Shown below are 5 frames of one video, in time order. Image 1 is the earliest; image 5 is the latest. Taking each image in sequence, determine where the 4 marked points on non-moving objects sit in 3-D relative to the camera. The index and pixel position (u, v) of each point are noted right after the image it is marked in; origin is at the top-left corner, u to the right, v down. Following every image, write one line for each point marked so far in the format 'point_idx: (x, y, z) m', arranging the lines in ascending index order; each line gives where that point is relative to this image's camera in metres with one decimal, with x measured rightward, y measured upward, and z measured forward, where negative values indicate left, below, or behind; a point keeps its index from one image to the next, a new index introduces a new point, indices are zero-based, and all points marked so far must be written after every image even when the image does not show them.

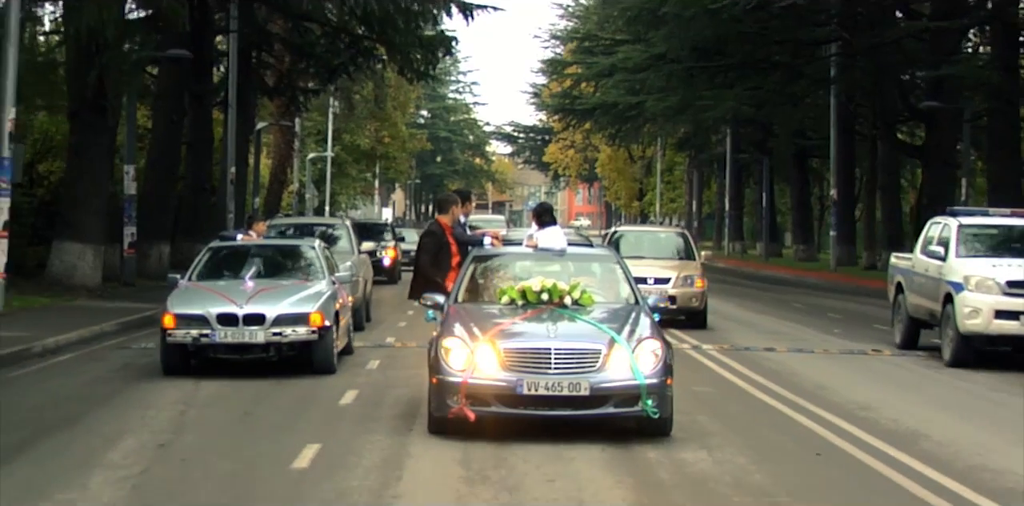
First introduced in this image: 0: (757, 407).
0: (+2.1, -1.4, +12.5) m
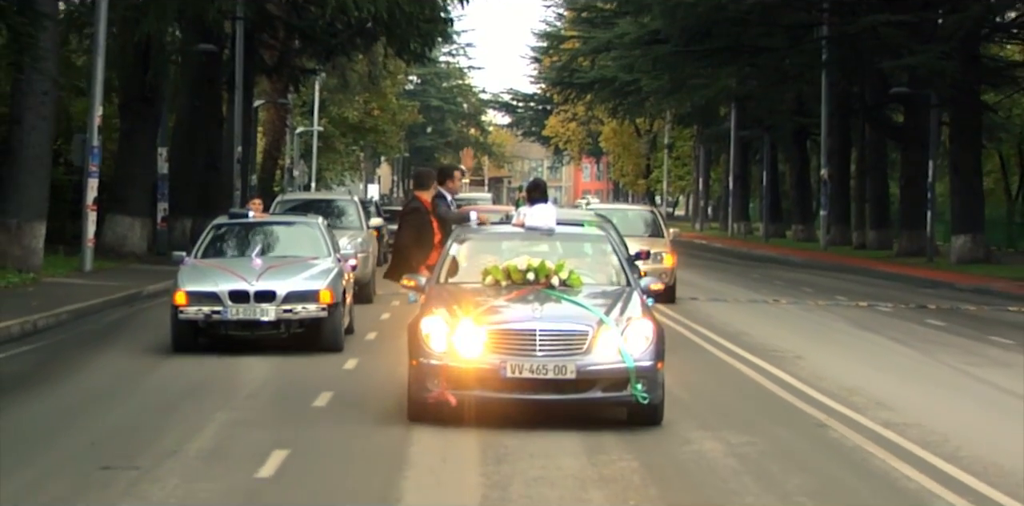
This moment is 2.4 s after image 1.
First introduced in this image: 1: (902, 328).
0: (+2.1, -1.2, +12.2) m
1: (+5.4, -1.1, +19.7) m
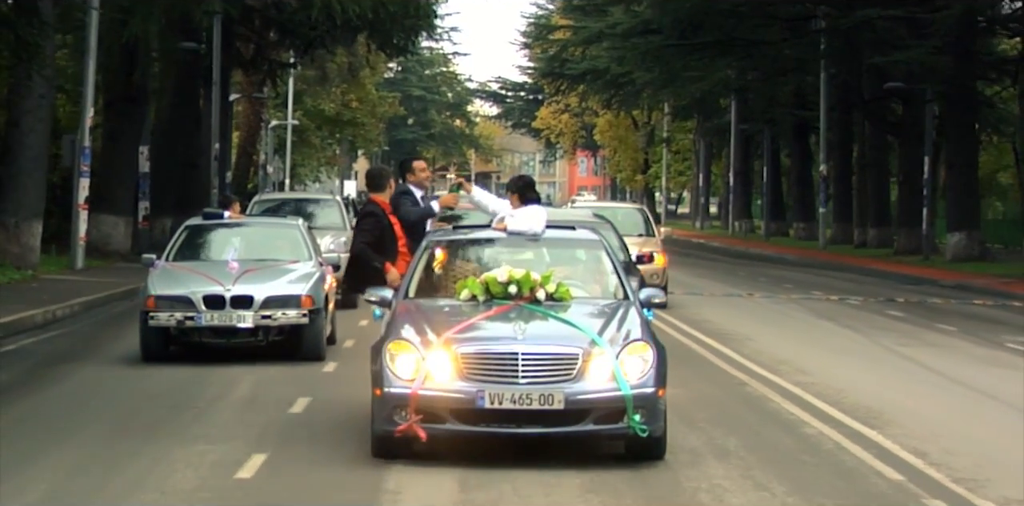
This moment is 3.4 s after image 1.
0: (+1.9, -1.2, +10.9) m
1: (+5.3, -1.1, +18.4) m
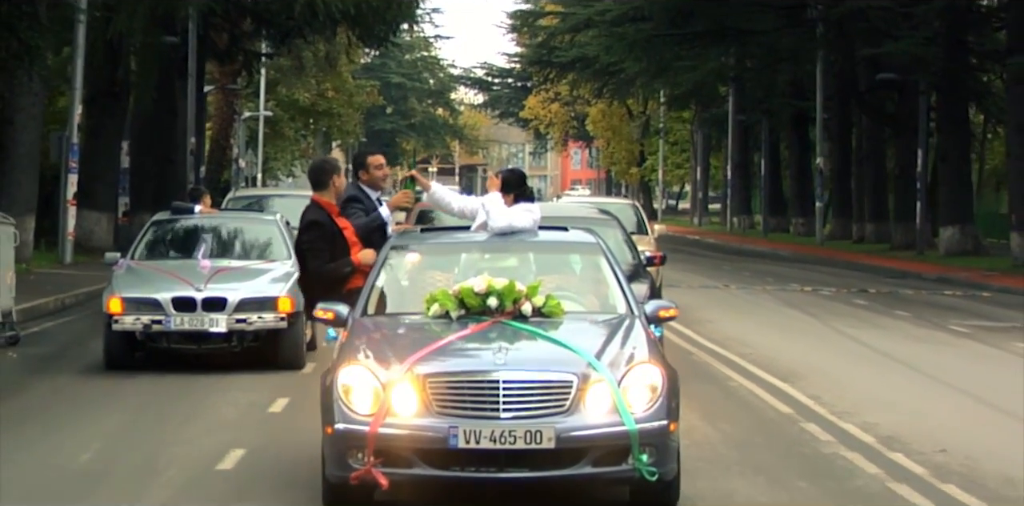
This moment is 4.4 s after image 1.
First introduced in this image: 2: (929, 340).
0: (+1.8, -1.2, +9.7) m
1: (+5.1, -1.0, +17.2) m
2: (+5.1, -1.0, +17.5) m
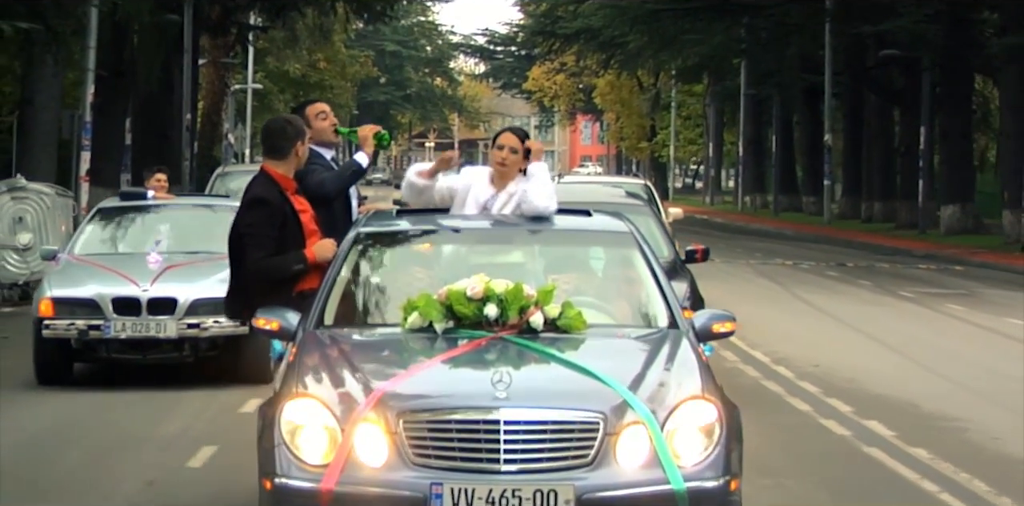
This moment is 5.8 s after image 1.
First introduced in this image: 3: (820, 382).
0: (+1.9, -1.1, +8.6) m
1: (+5.1, -0.9, +16.1) m
2: (+5.2, -0.8, +16.4) m
3: (+2.4, -1.0, +11.2) m
